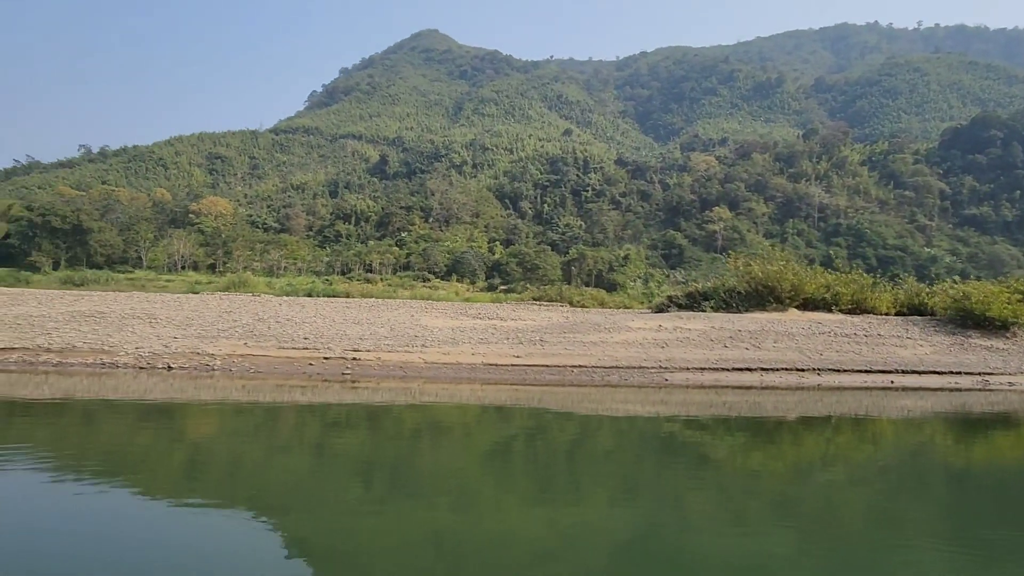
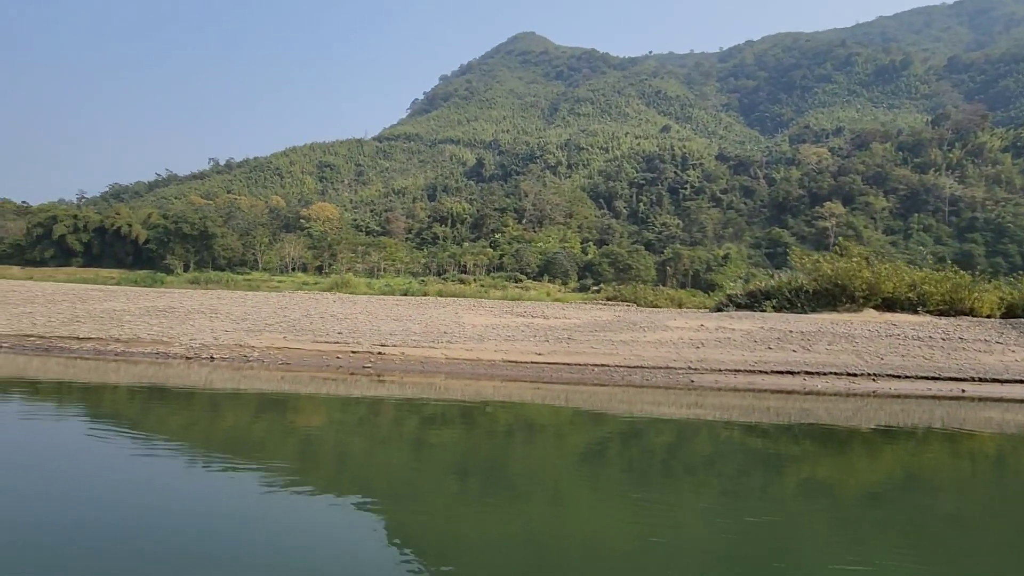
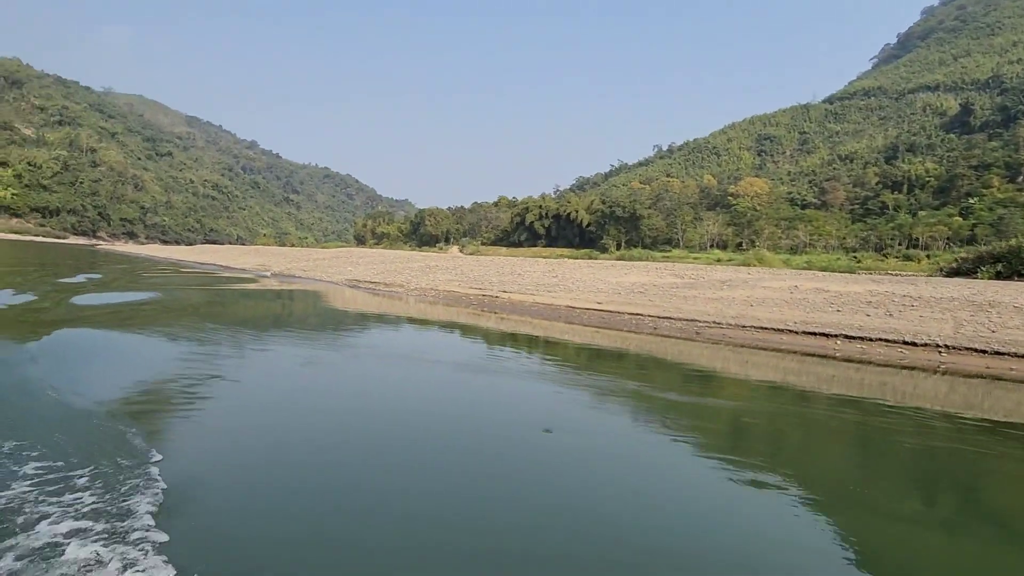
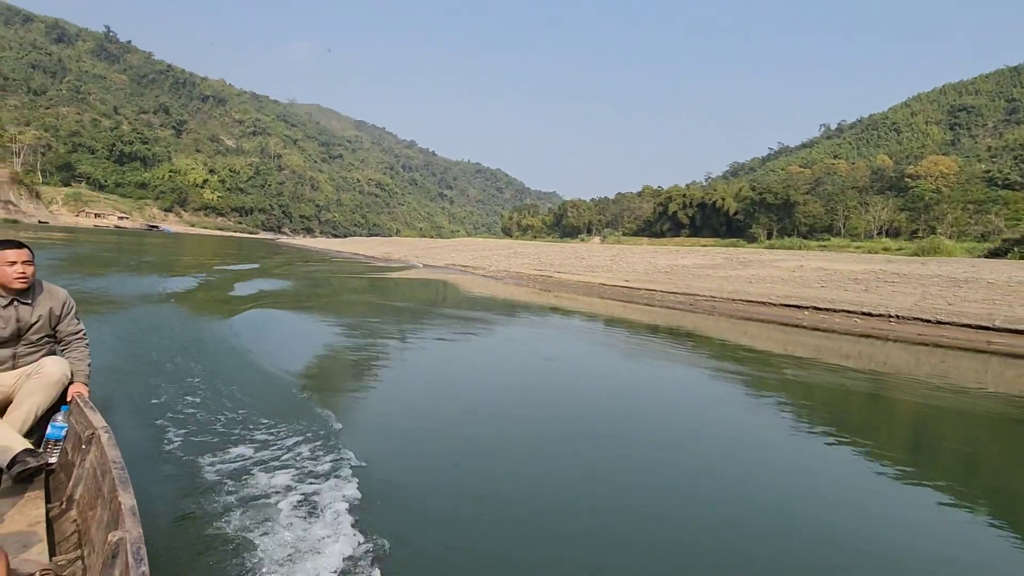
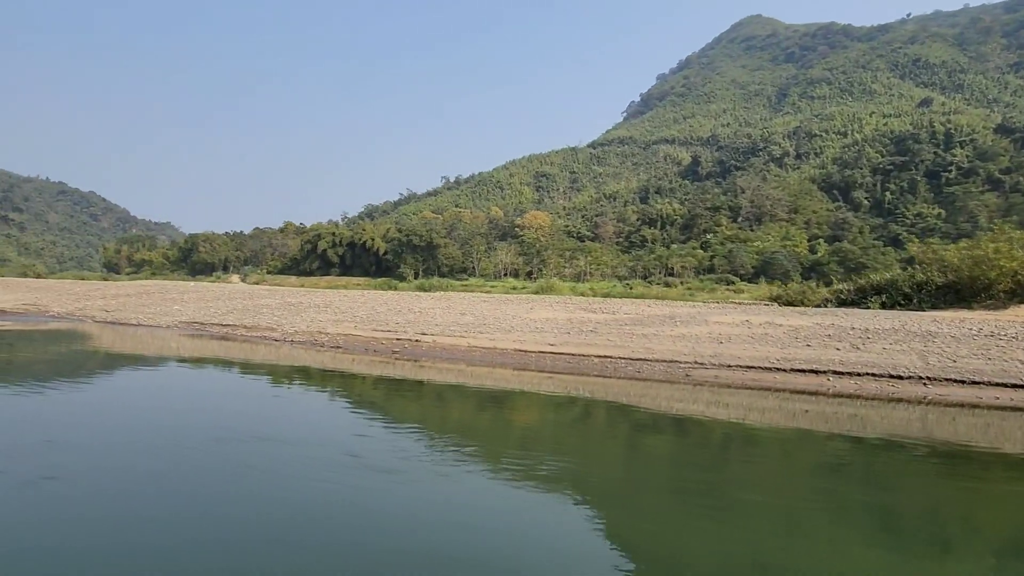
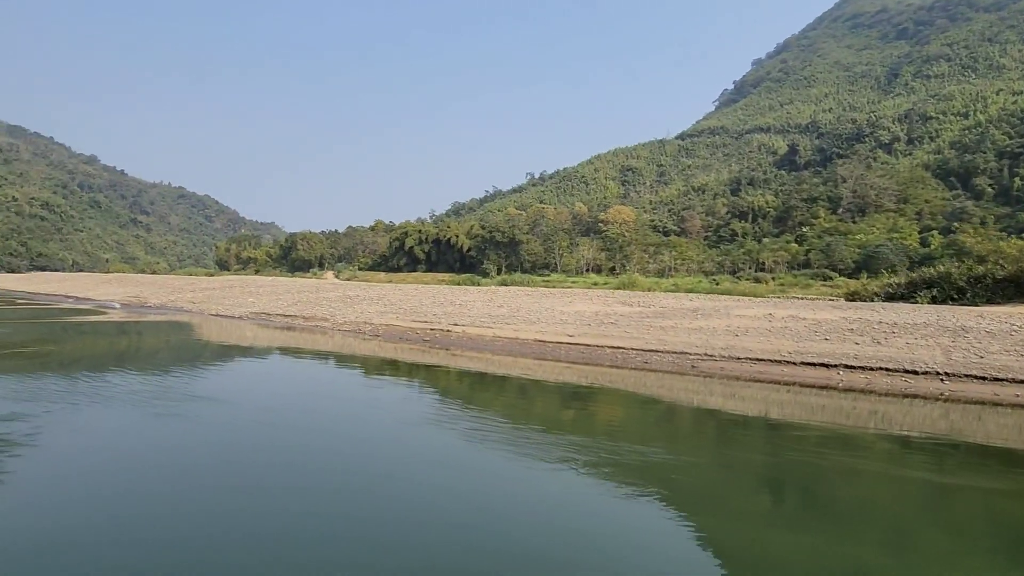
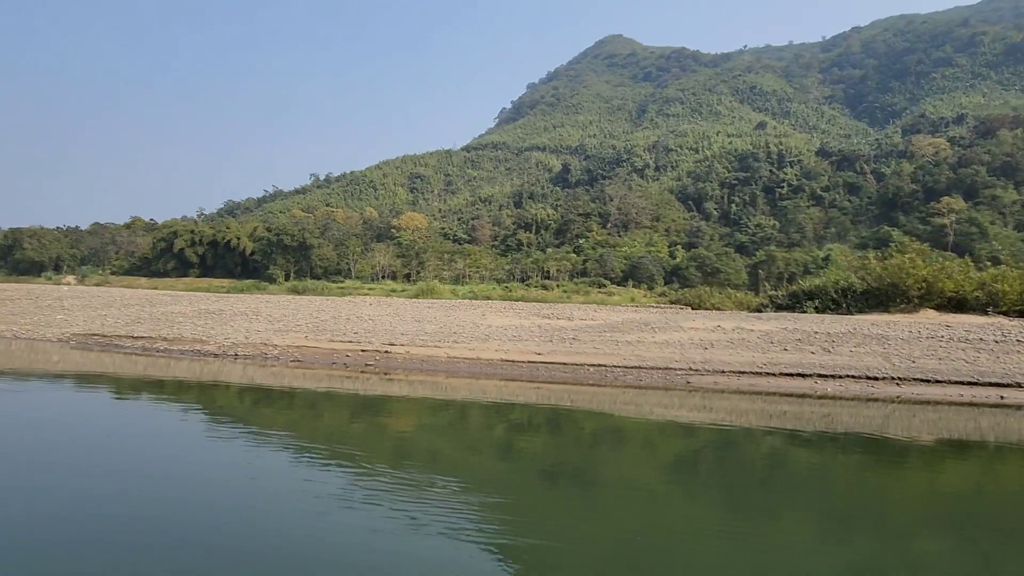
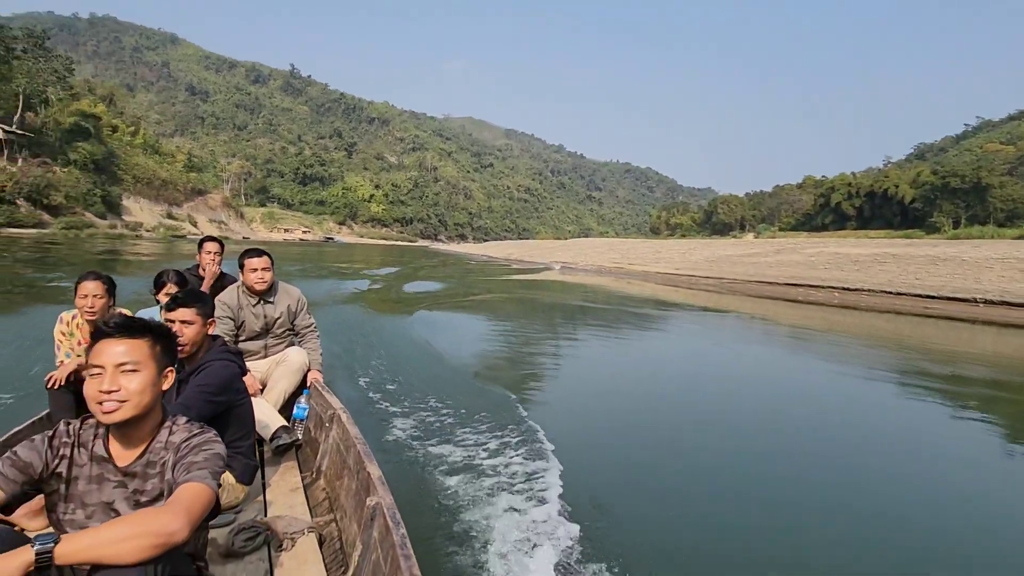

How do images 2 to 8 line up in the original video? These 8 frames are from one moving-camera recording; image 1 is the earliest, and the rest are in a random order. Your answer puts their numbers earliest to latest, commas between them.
2, 7, 5, 6, 3, 4, 8
